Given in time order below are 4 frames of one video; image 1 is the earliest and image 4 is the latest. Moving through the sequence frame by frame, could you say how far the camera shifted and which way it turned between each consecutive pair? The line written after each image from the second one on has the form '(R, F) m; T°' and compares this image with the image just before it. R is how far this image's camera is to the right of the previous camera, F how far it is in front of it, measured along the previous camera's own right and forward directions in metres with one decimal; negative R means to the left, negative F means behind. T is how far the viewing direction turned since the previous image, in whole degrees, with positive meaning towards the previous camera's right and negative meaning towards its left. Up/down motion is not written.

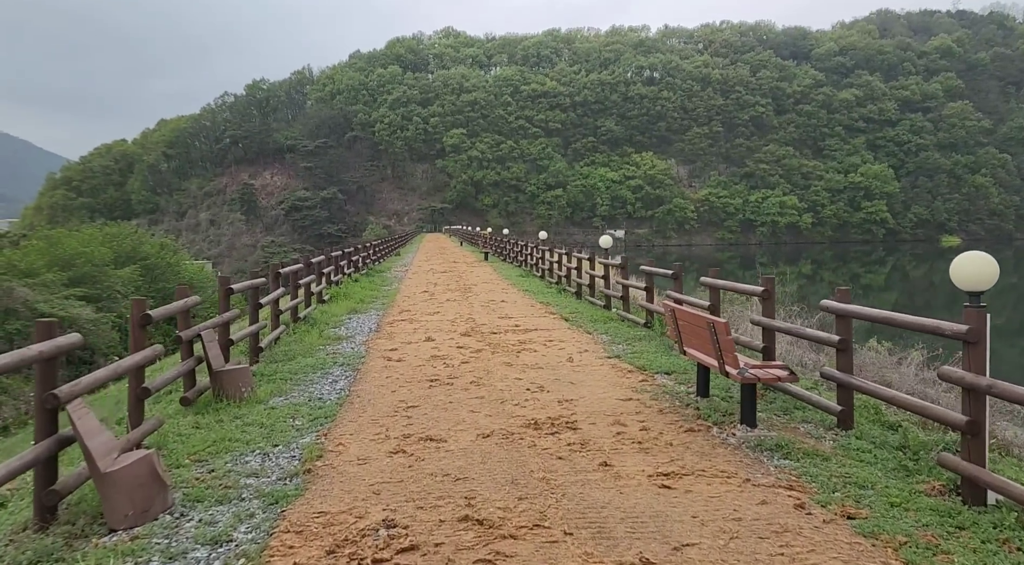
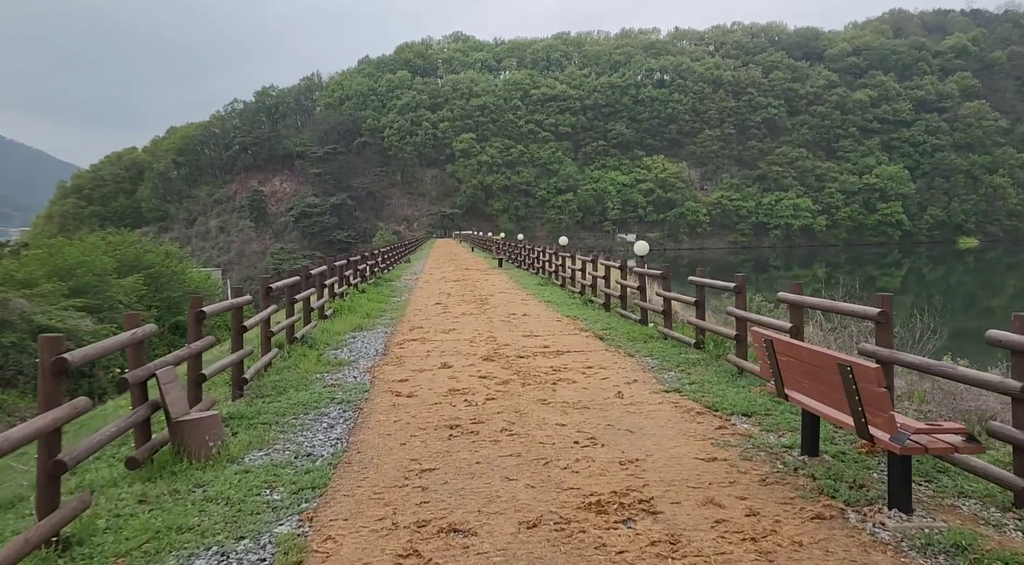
(-0.2, +1.2) m; -1°
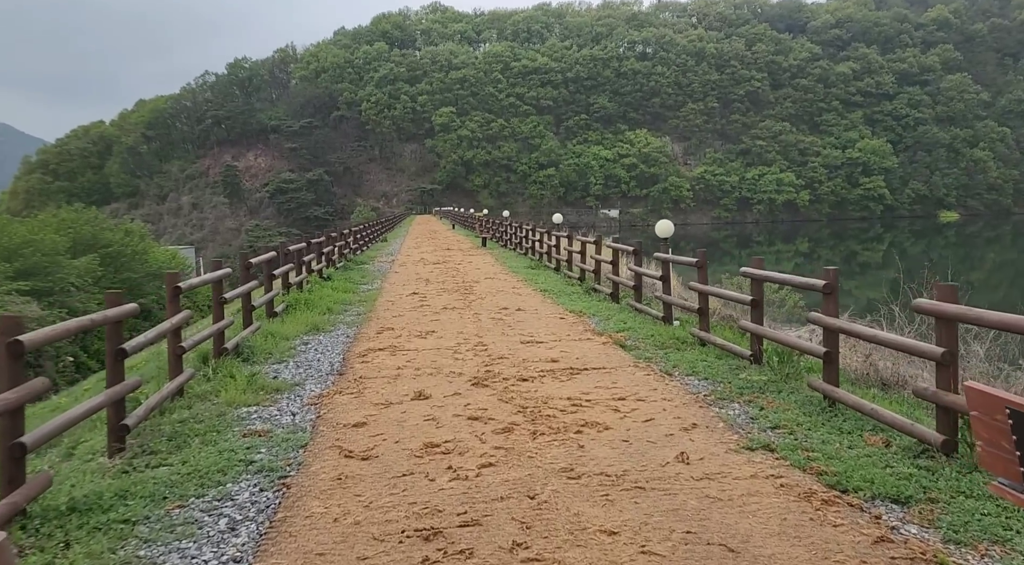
(-0.1, +1.8) m; +1°
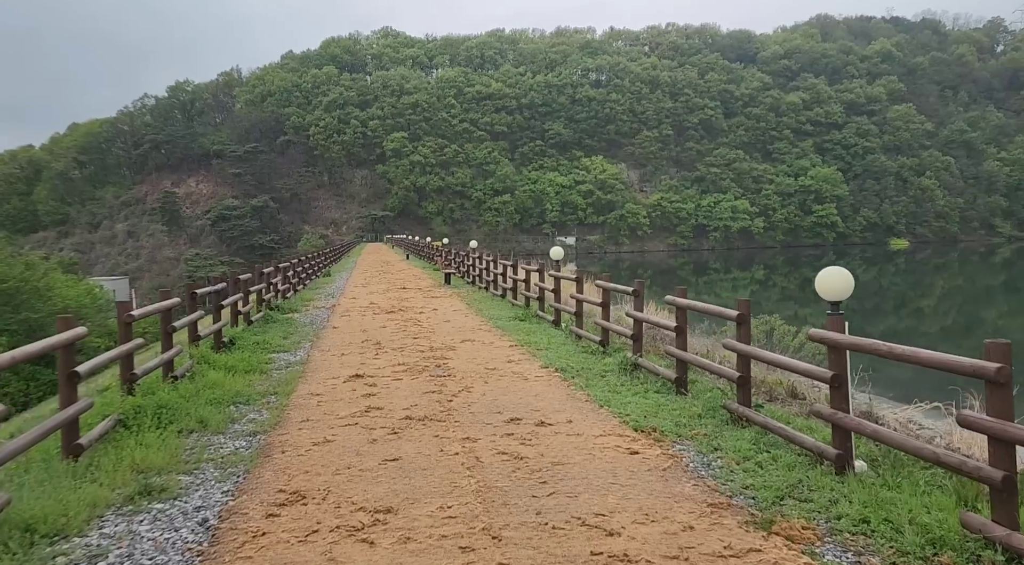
(-0.4, +3.8) m; +4°
